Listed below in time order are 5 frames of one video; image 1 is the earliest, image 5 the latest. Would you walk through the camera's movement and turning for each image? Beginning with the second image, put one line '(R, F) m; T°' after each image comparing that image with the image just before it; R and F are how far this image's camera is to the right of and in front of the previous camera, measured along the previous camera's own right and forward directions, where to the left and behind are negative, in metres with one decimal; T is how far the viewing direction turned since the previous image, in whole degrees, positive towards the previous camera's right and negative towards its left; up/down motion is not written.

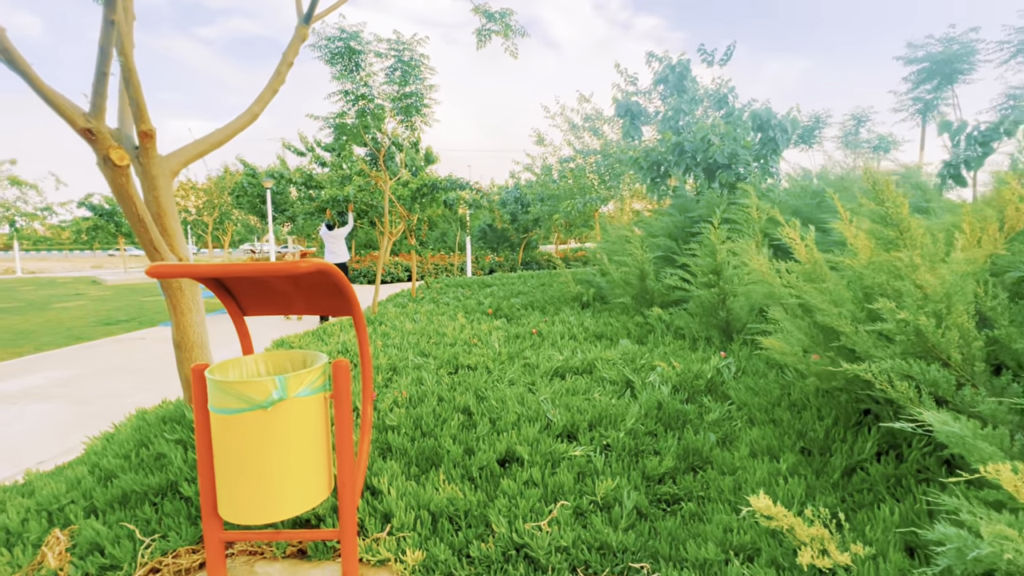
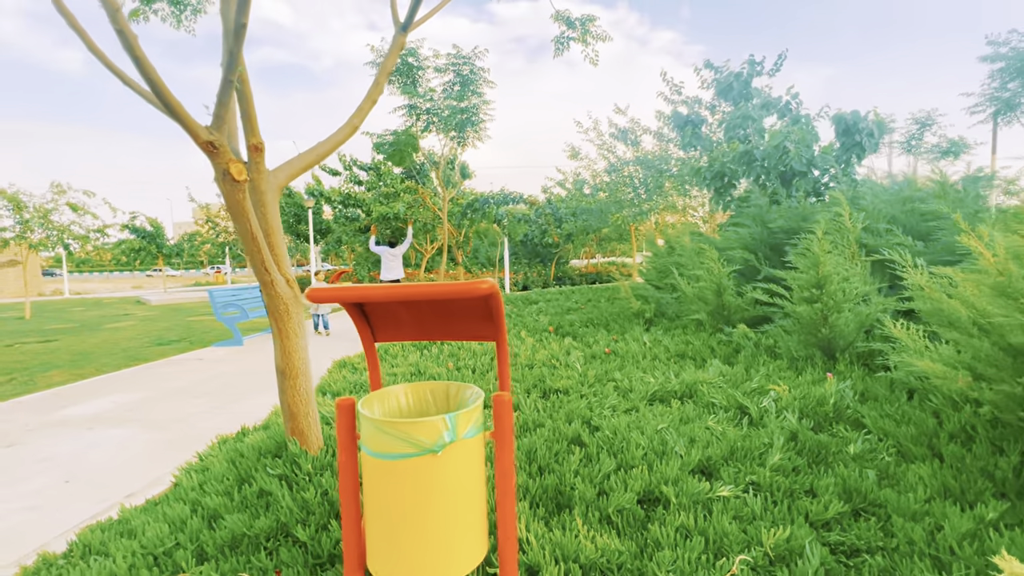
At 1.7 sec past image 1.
(-0.5, +0.2) m; -3°
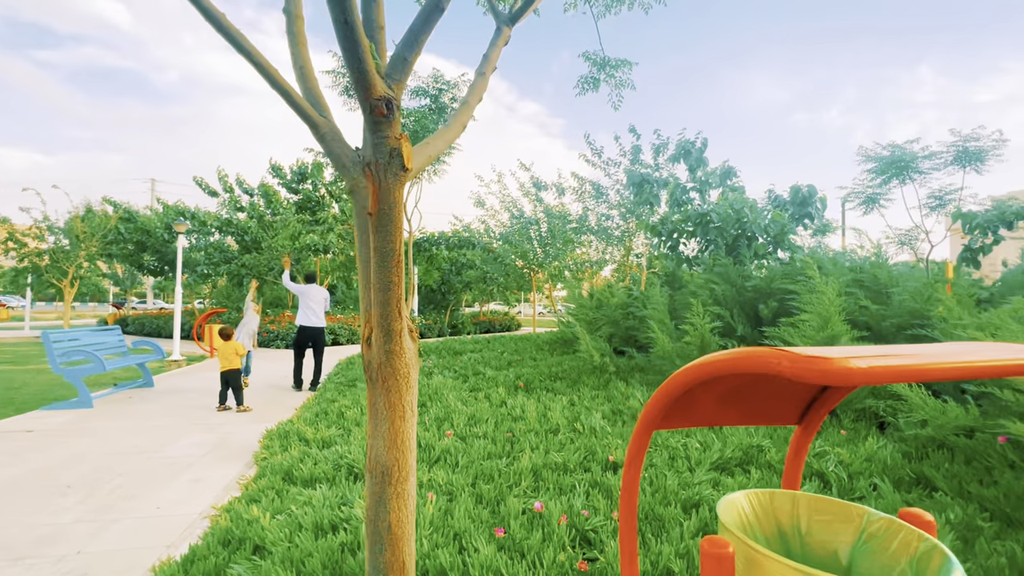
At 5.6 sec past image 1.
(-1.2, +0.7) m; +16°
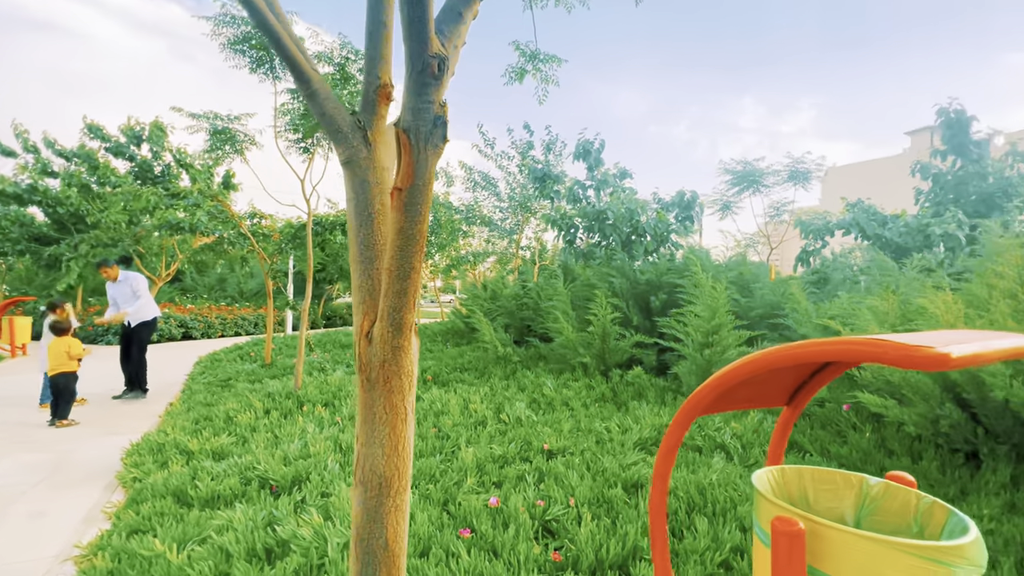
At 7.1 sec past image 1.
(-0.4, +0.1) m; +15°
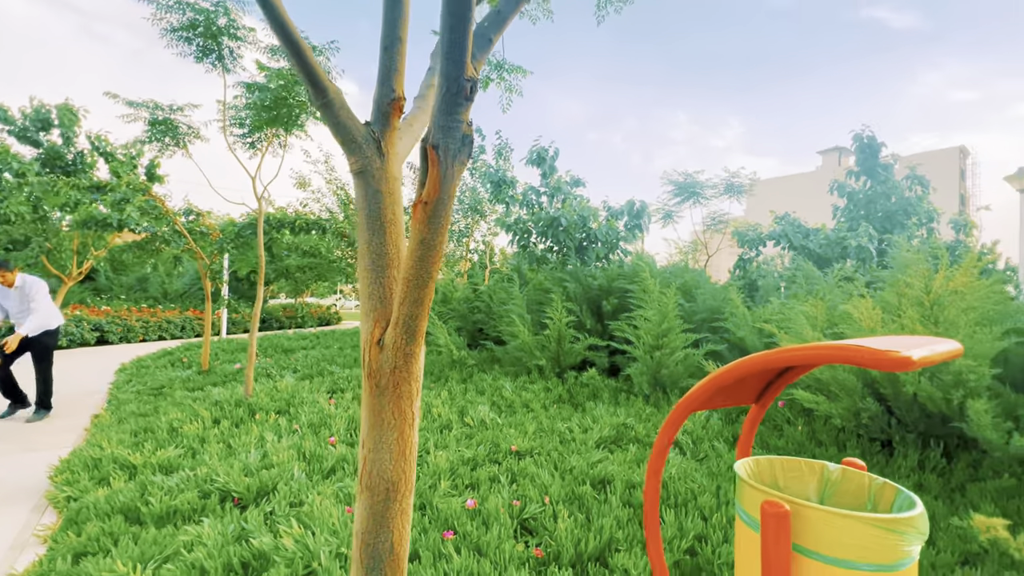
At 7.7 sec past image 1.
(-0.2, -0.1) m; +7°
